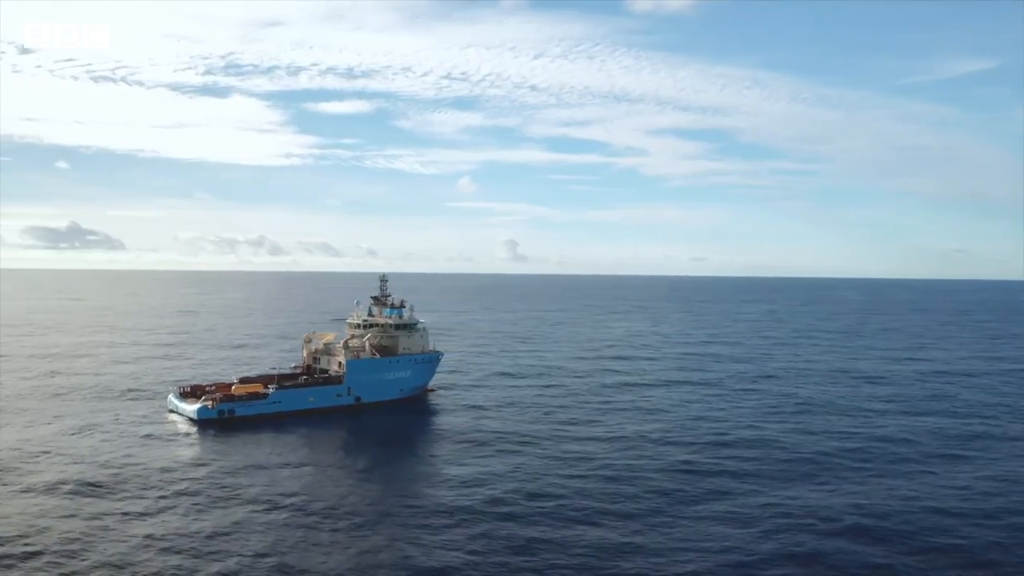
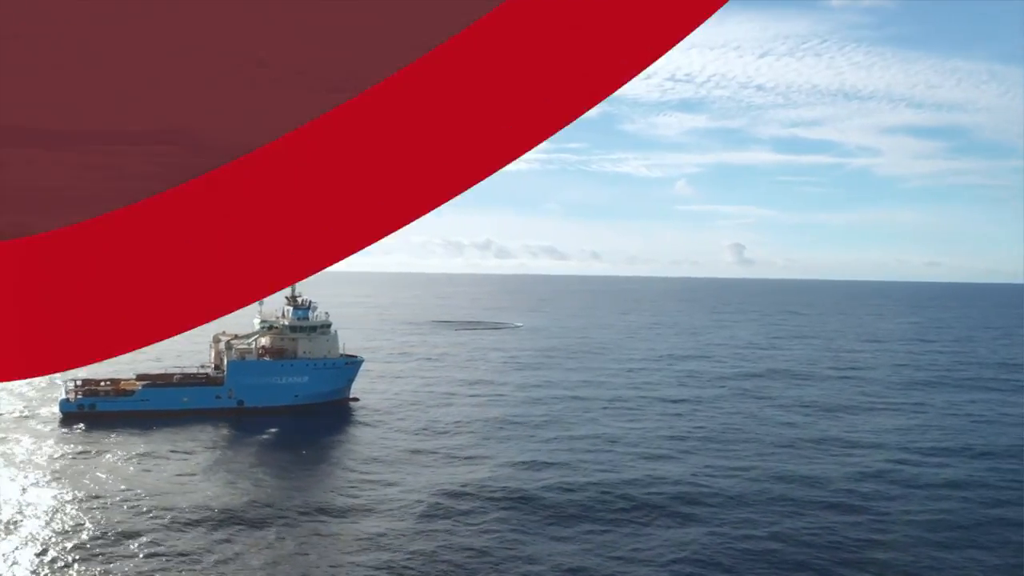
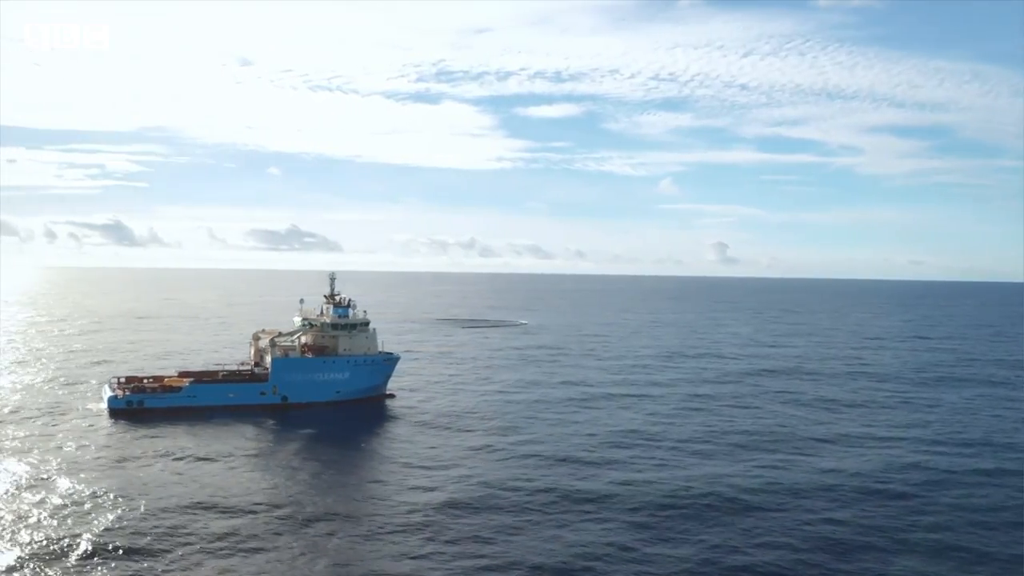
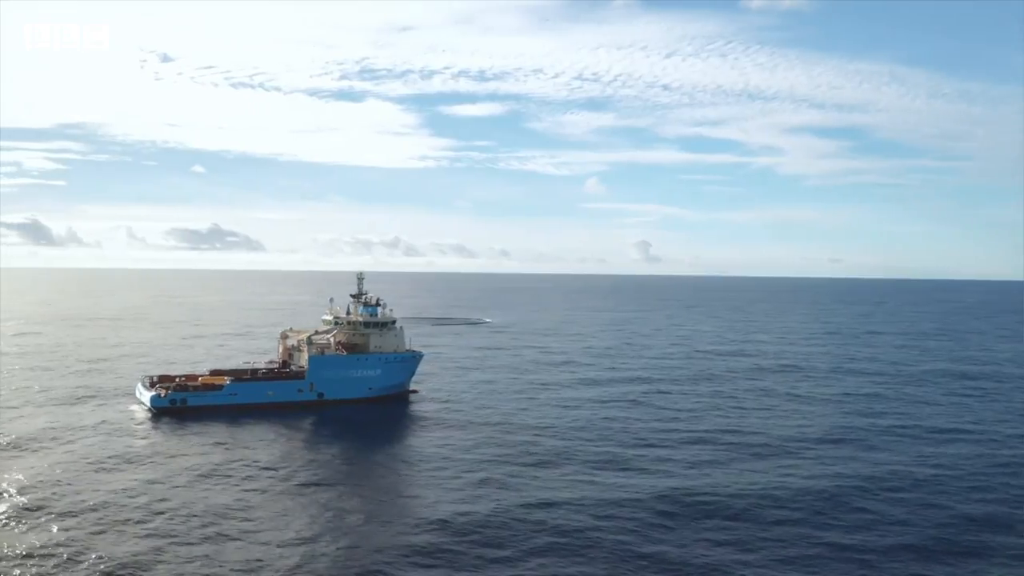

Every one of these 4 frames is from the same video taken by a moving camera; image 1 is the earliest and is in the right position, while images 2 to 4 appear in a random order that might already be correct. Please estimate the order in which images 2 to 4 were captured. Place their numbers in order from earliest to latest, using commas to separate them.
4, 3, 2
